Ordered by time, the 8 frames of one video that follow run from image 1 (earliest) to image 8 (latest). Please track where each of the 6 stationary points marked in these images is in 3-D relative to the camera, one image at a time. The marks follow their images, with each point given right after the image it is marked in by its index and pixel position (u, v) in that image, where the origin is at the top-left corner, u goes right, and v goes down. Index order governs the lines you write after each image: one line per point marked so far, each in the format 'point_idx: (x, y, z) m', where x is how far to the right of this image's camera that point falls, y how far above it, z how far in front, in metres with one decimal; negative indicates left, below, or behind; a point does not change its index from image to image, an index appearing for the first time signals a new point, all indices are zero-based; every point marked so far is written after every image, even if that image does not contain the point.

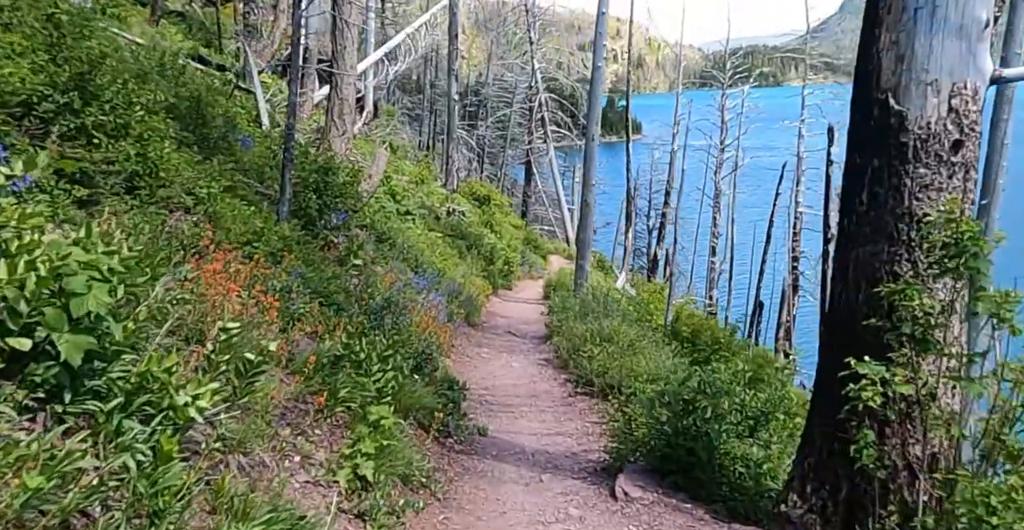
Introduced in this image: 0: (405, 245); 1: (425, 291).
0: (-1.7, +0.2, +12.2) m
1: (-1.1, -0.4, +9.9) m
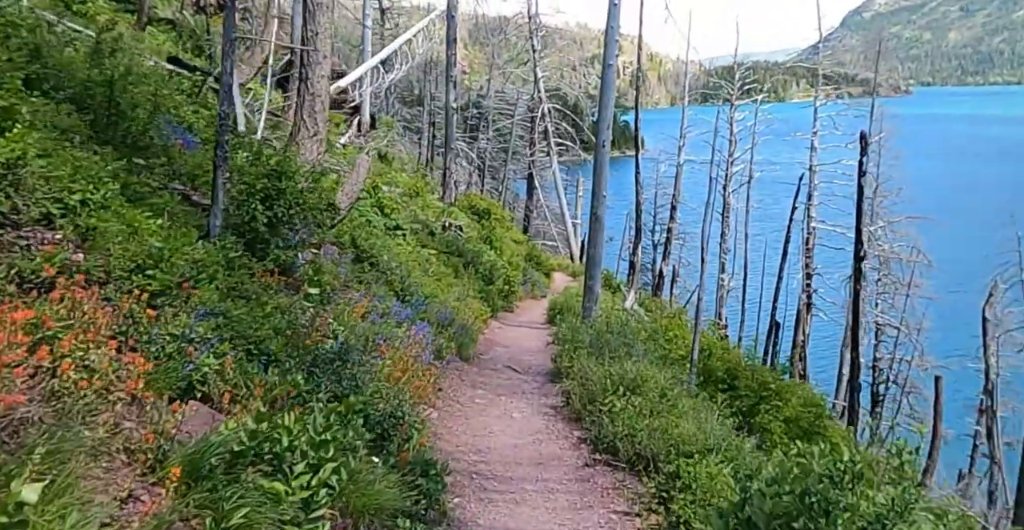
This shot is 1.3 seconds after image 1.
0: (-1.7, -0.1, +10.6) m
1: (-1.1, -0.6, +8.2) m
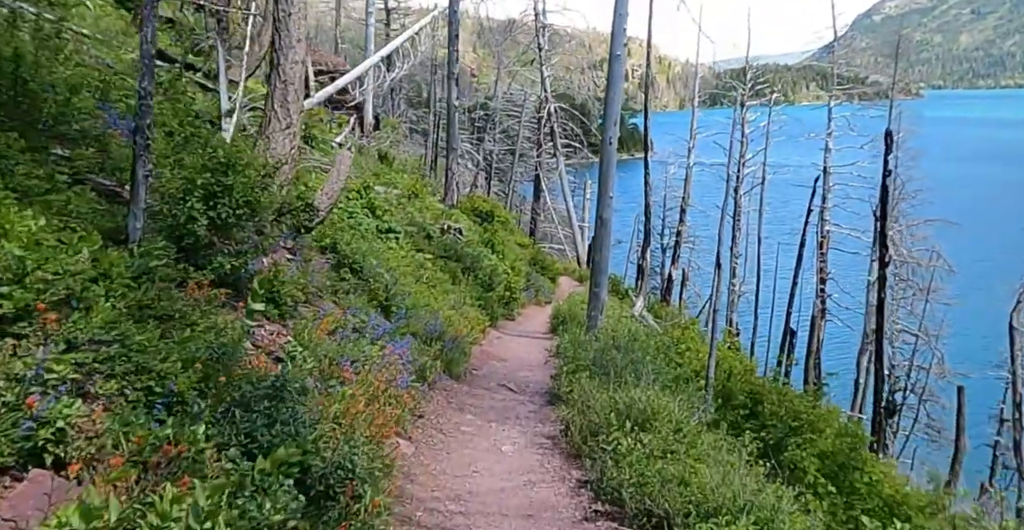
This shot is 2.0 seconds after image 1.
0: (-1.7, -0.2, +9.6) m
1: (-1.2, -0.7, +7.3) m
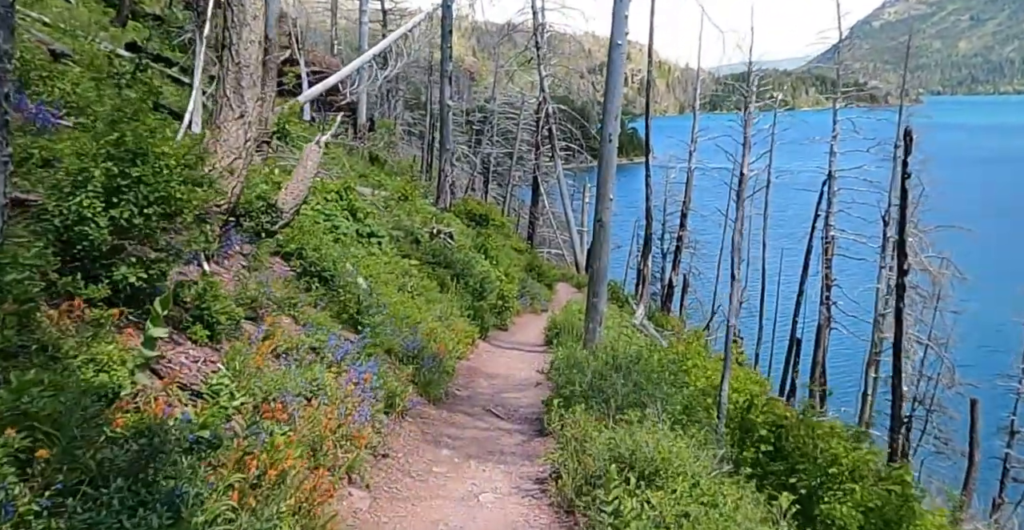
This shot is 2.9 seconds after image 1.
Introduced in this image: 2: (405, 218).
0: (-1.9, -0.3, +8.5) m
1: (-1.3, -0.8, +6.2) m
2: (-2.2, +1.0, +16.6) m
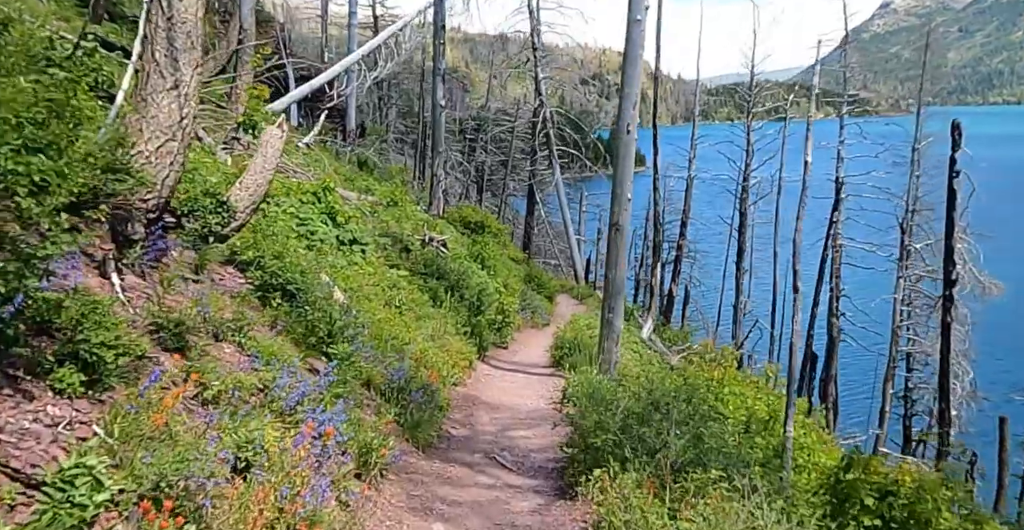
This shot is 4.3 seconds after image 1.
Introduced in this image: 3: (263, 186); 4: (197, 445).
0: (-1.8, -0.4, +6.9) m
1: (-1.2, -0.8, +4.6) m
2: (-2.2, +0.8, +15.0) m
3: (-2.2, +0.7, +7.1) m
4: (-1.3, -0.8, +3.4) m
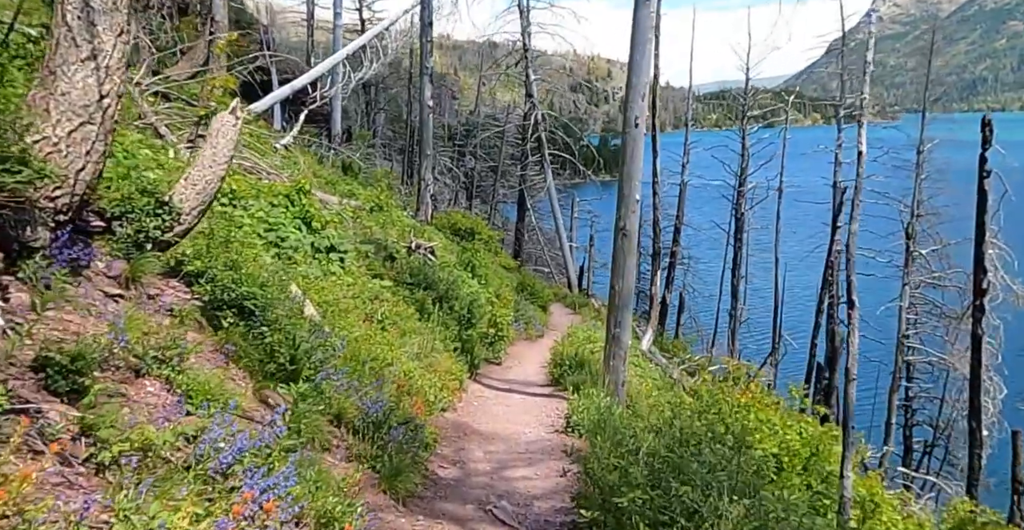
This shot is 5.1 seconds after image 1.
0: (-1.8, -0.4, +5.8) m
1: (-1.2, -0.9, +3.5) m
2: (-2.3, +0.6, +13.9) m
3: (-2.2, +0.6, +6.0) m
4: (-1.3, -0.8, +2.2) m
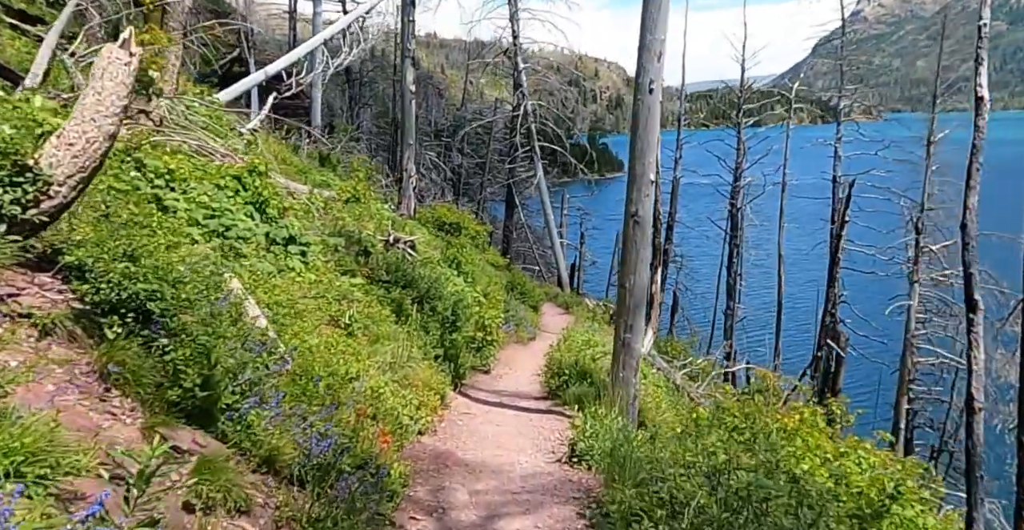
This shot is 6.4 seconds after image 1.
0: (-1.8, -0.4, +4.3) m
1: (-1.2, -0.8, +2.0) m
2: (-2.5, +0.7, +12.4) m
3: (-2.3, +0.7, +4.5) m
4: (-1.2, -0.8, +0.7) m
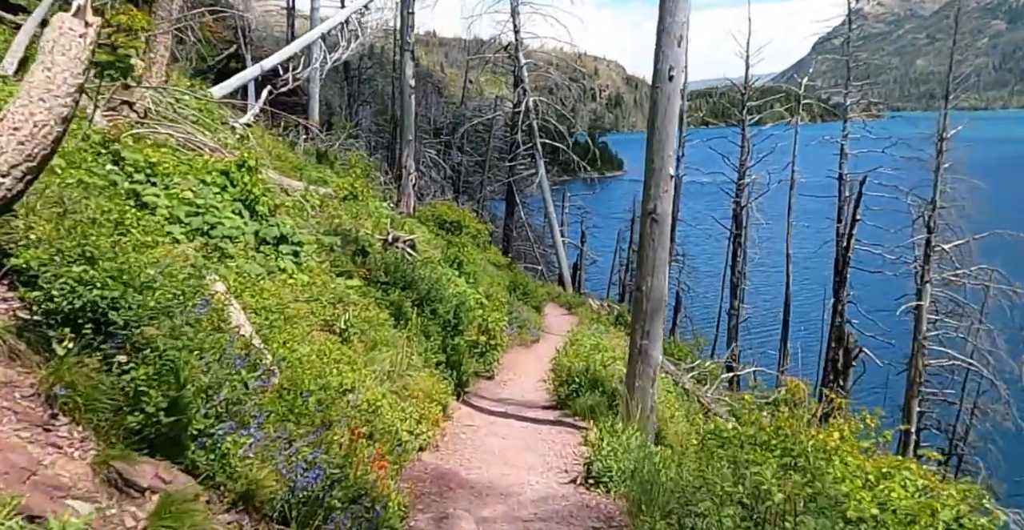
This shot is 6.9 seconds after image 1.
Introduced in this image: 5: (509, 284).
0: (-1.8, -0.4, +3.7) m
1: (-1.1, -0.9, +1.4) m
2: (-2.4, +0.7, +11.8) m
3: (-2.2, +0.7, +3.9) m
4: (-1.2, -0.8, +0.1) m
5: (-0.1, -0.5, +19.4) m
